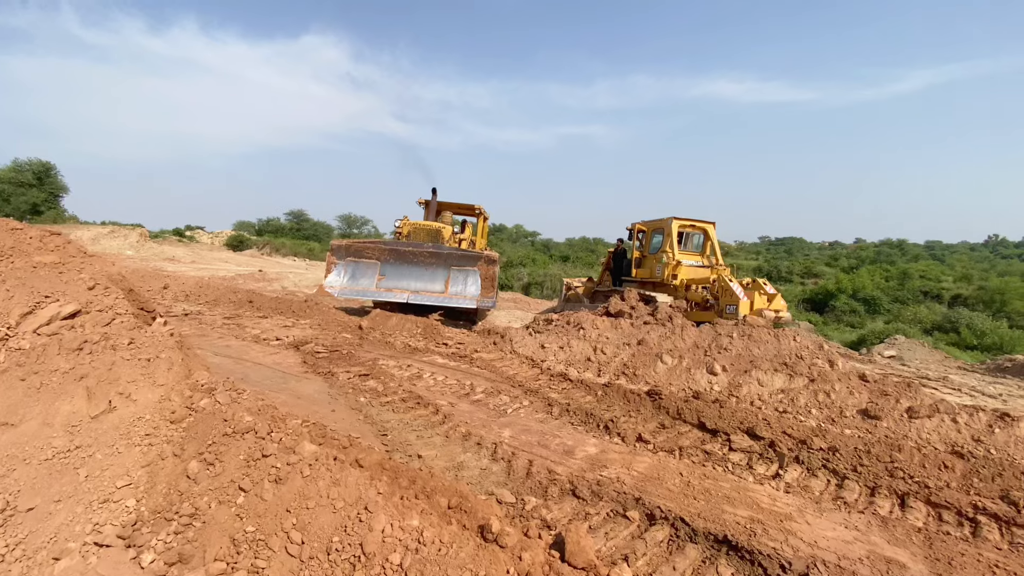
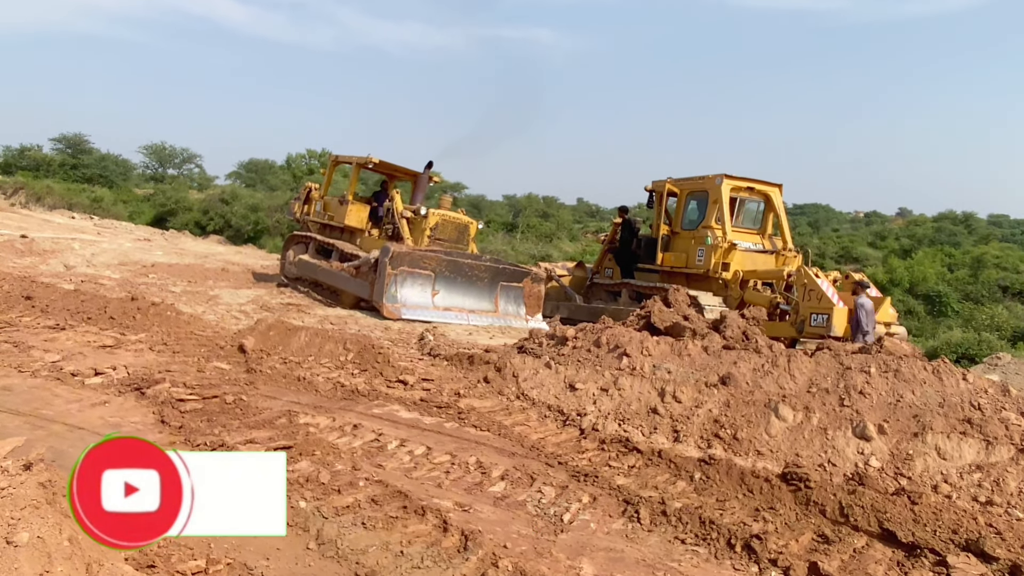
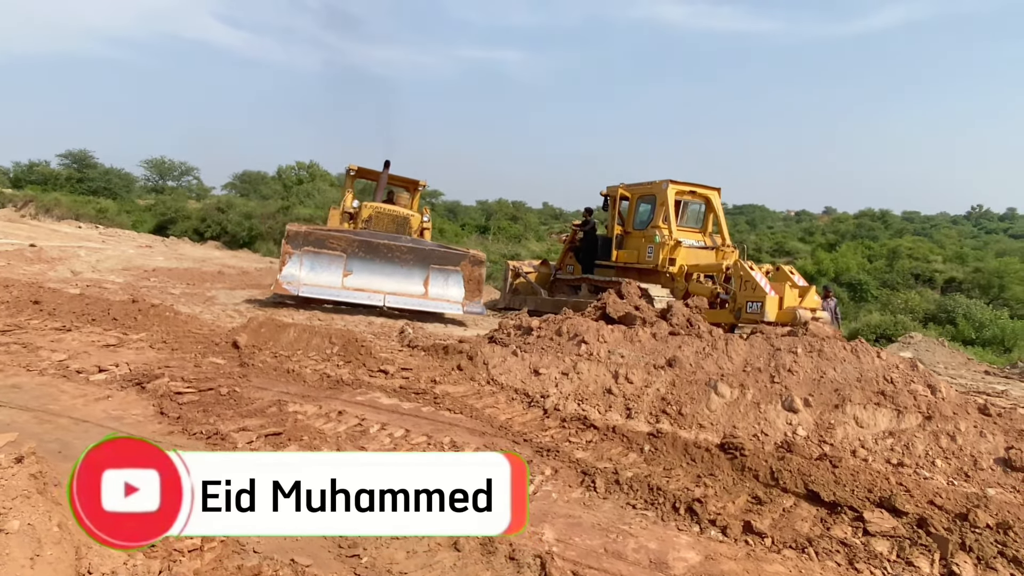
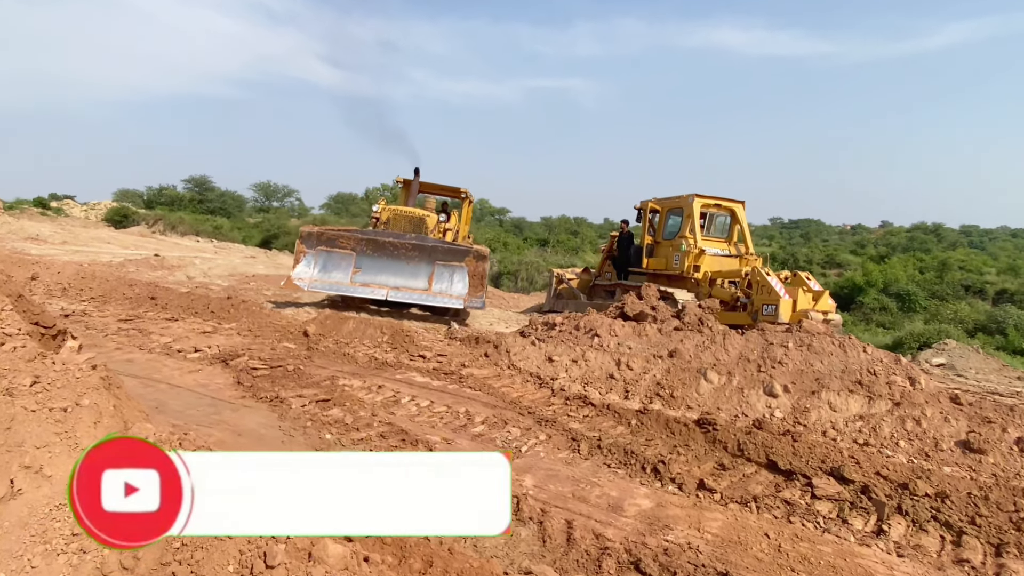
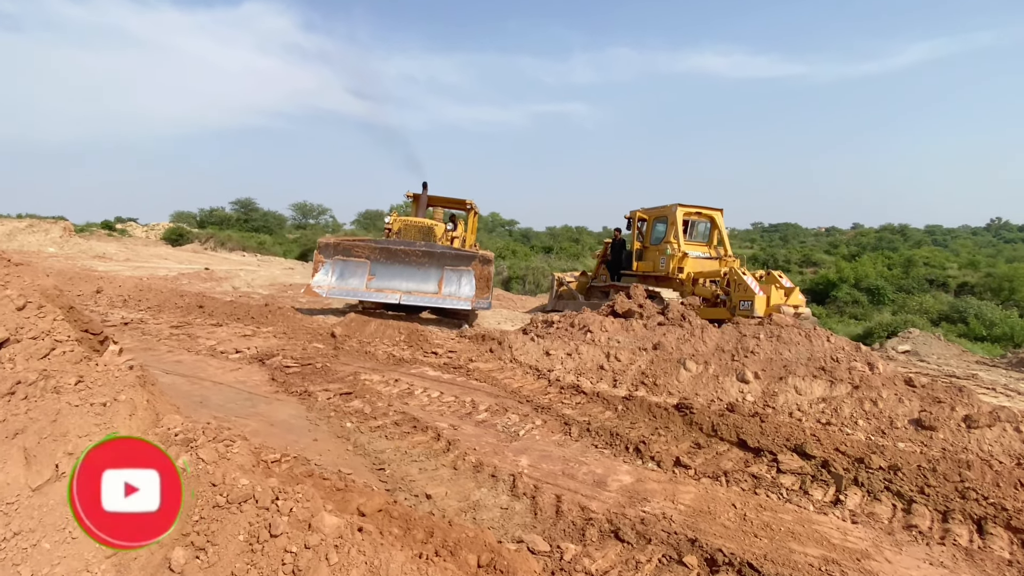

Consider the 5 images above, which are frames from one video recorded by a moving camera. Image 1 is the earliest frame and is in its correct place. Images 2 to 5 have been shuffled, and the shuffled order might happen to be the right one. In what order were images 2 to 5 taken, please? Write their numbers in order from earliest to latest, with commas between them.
5, 4, 3, 2
